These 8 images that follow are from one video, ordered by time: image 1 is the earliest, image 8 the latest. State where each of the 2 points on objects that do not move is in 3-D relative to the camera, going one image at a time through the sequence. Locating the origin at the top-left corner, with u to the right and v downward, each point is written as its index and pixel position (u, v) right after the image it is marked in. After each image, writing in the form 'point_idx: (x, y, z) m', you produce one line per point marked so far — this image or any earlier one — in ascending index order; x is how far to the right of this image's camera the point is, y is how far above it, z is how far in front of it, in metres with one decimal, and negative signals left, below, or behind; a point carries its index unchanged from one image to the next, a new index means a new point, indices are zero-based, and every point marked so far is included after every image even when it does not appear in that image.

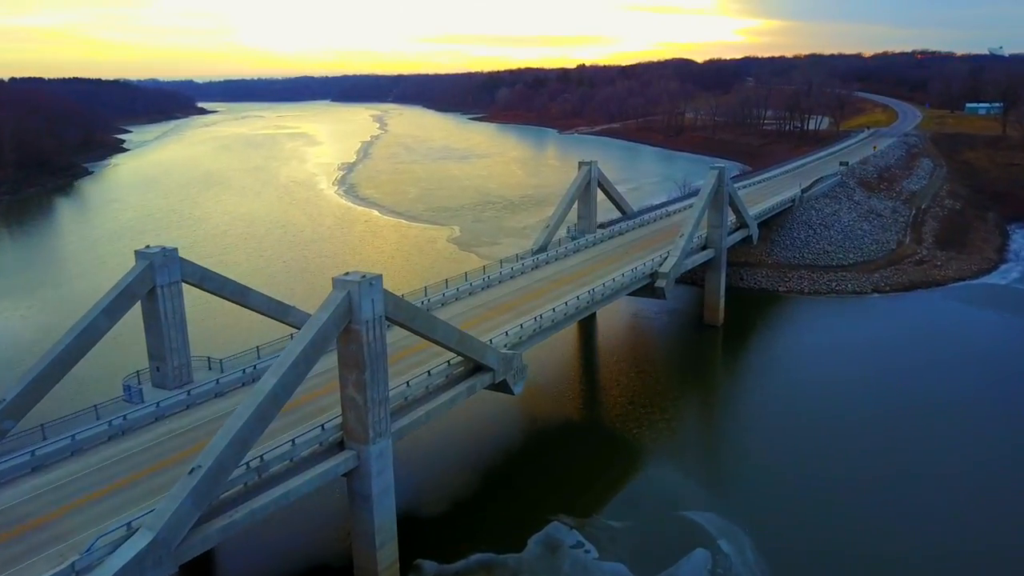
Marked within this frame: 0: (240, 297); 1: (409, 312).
0: (-6.2, -0.2, +16.5) m
1: (-2.0, -0.5, +13.8) m
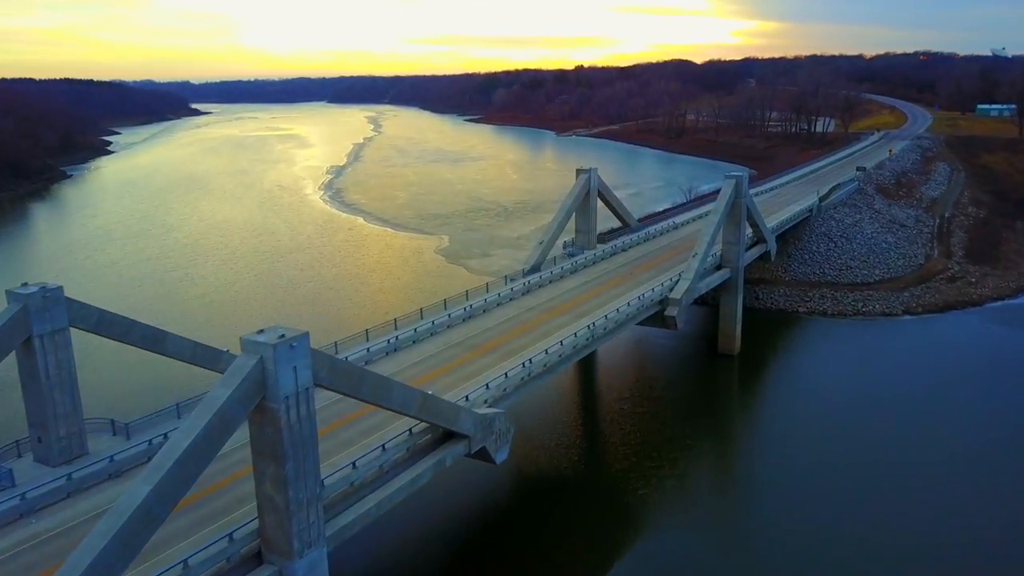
0: (-6.6, -1.0, +13.1) m
1: (-2.3, -1.3, +10.5) m
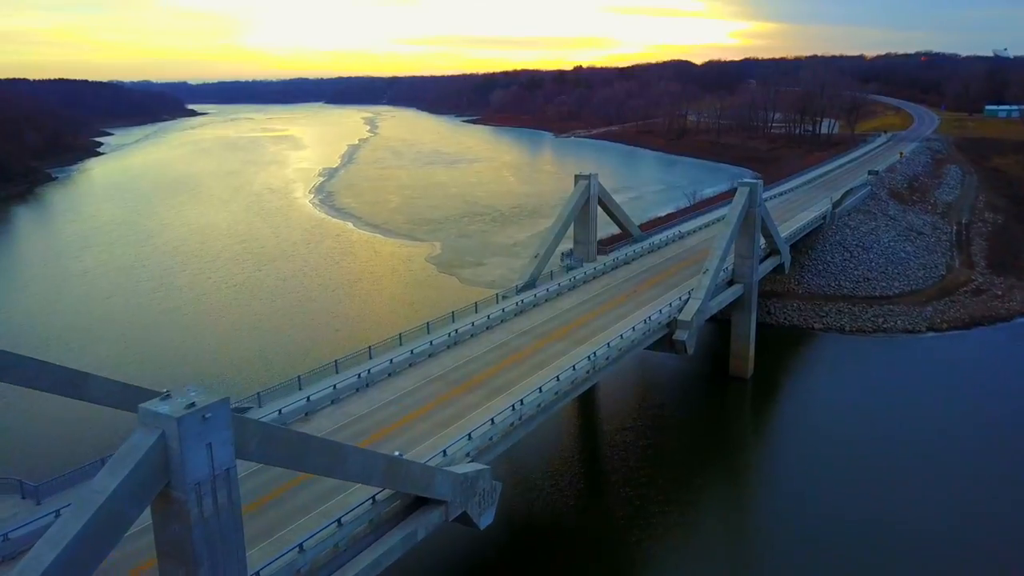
0: (-6.8, -1.6, +11.0) m
1: (-2.5, -1.8, +8.3) m
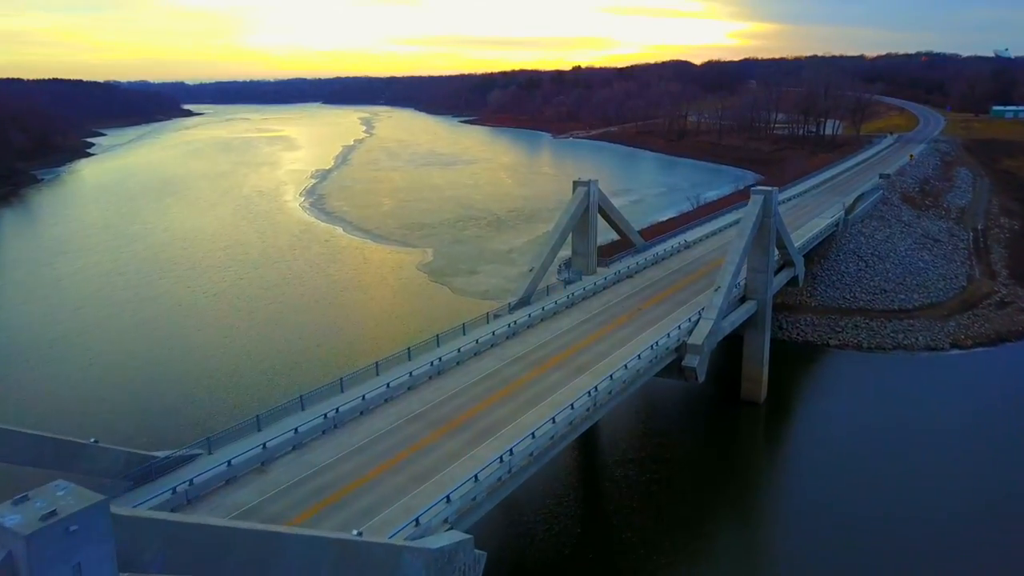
0: (-7.0, -2.0, +9.1) m
1: (-2.7, -2.3, +6.4) m
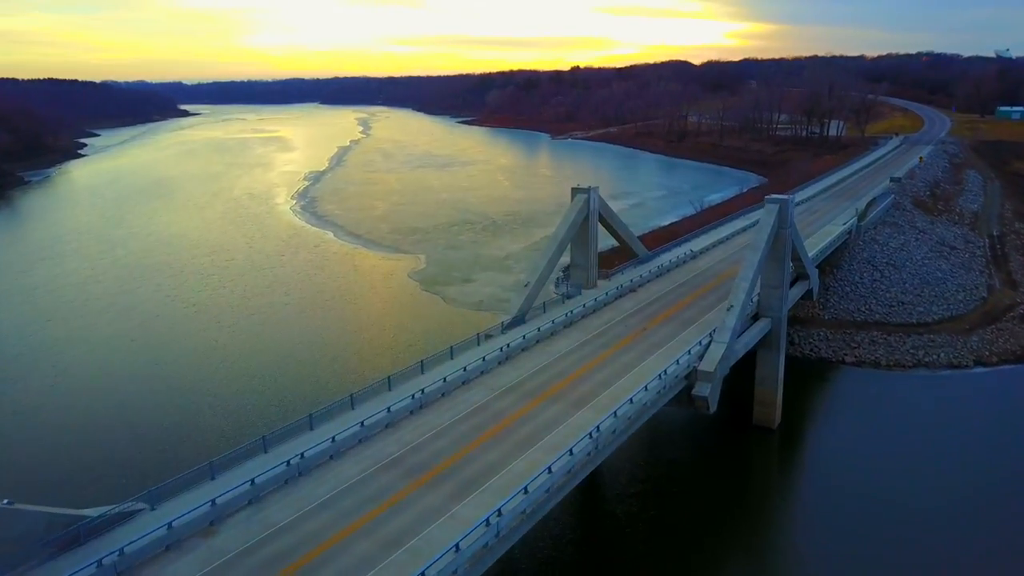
0: (-7.1, -2.5, +7.5) m
1: (-2.9, -2.7, +4.8) m
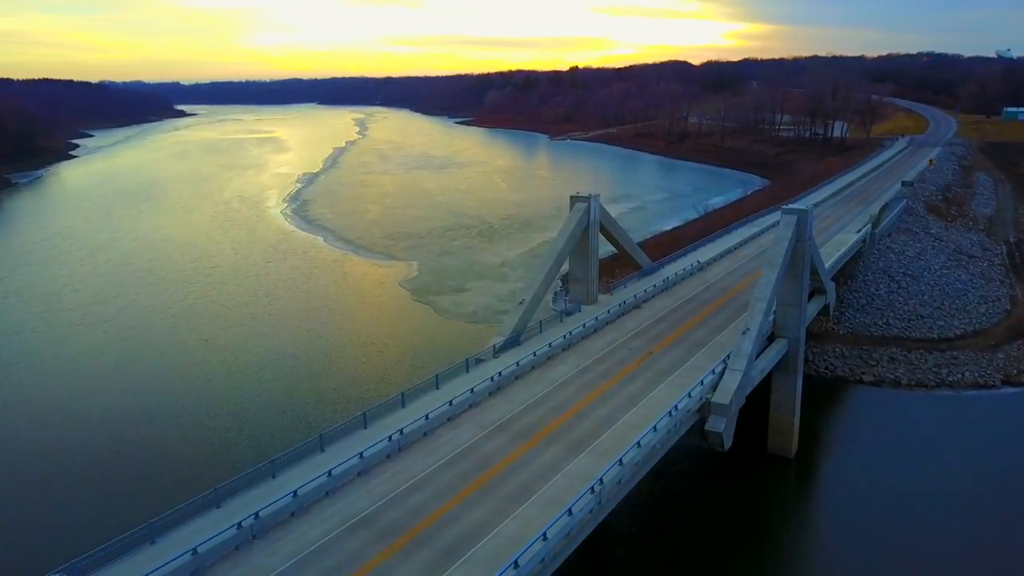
0: (-7.2, -2.9, +5.9) m
1: (-3.0, -3.2, +3.2) m
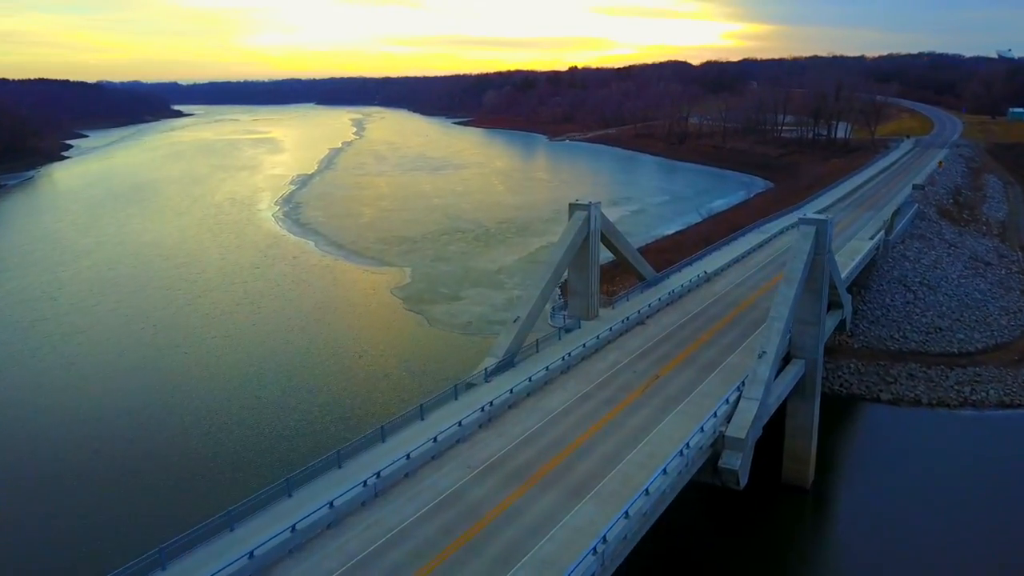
0: (-7.4, -3.3, +4.5) m
1: (-3.1, -3.5, +1.9) m
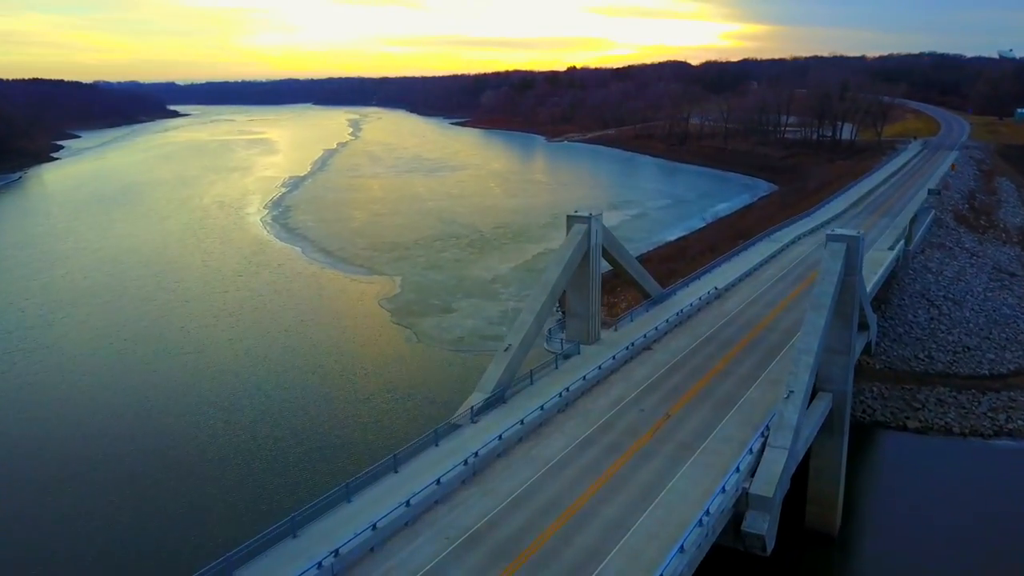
0: (-7.5, -3.7, +2.7) m
1: (-3.3, -4.0, 0.0) m
